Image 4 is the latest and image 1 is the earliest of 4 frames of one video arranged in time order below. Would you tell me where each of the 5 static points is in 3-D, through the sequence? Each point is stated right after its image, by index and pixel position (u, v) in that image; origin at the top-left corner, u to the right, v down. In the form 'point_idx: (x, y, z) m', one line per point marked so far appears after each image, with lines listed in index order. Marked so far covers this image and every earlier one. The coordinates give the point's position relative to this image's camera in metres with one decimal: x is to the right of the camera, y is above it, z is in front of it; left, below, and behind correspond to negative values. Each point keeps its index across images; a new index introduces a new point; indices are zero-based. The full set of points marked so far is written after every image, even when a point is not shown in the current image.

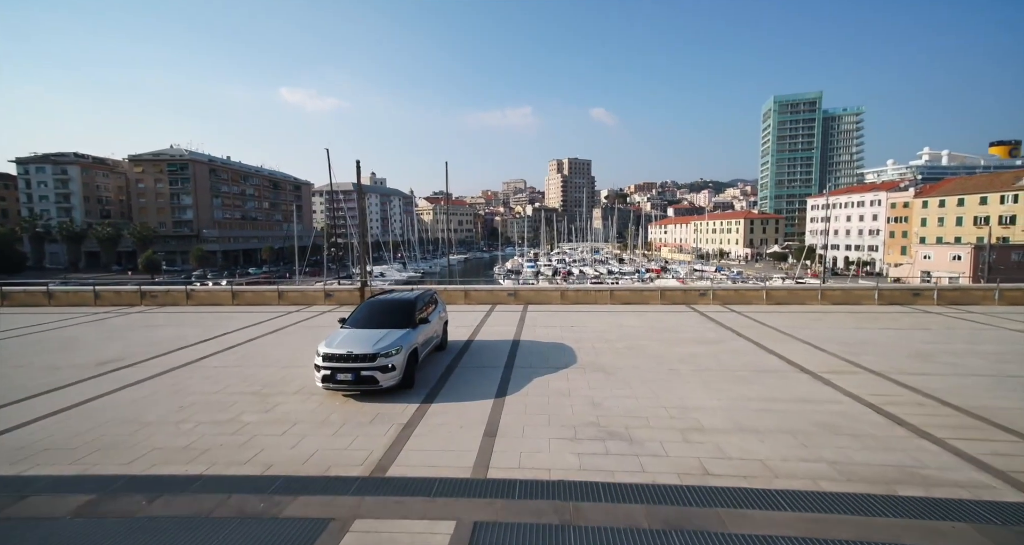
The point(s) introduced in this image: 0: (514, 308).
0: (+0.1, -1.2, +14.5) m
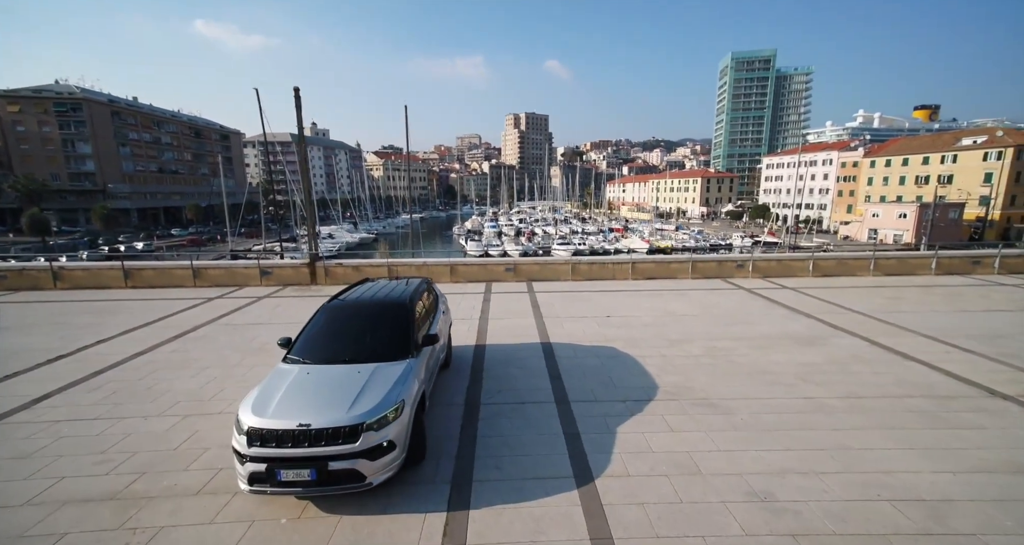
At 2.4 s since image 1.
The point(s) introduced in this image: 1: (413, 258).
0: (+0.2, -0.4, +11.3) m
1: (-2.5, +0.3, +11.8) m
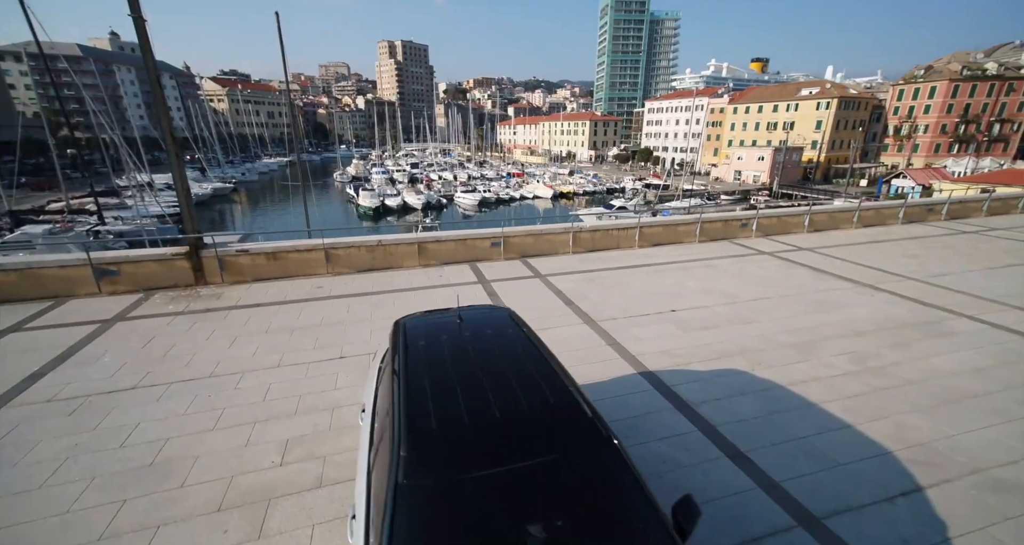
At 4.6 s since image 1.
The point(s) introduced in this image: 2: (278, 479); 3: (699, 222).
0: (+0.1, 0.0, +8.5) m
1: (-2.6, +0.7, +8.1) m
2: (-1.8, -1.6, +3.5) m
3: (+4.3, +1.2, +10.5) m
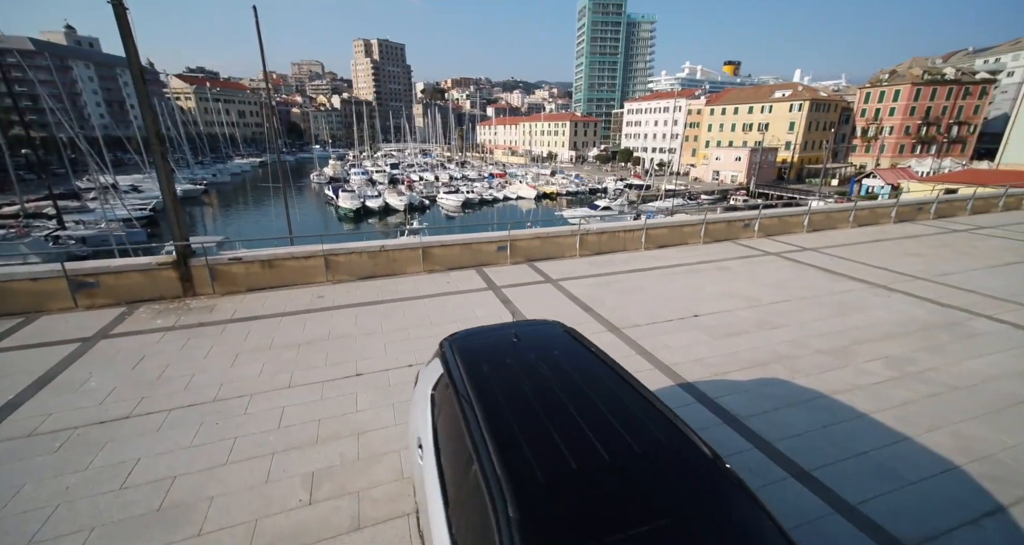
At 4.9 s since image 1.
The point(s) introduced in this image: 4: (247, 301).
0: (+0.3, -0.1, +8.1) m
1: (-2.5, +0.5, +7.6) m
2: (-1.4, -1.7, +3.1) m
3: (+4.4, +1.1, +10.3) m
4: (-3.9, -0.4, +6.8) m
